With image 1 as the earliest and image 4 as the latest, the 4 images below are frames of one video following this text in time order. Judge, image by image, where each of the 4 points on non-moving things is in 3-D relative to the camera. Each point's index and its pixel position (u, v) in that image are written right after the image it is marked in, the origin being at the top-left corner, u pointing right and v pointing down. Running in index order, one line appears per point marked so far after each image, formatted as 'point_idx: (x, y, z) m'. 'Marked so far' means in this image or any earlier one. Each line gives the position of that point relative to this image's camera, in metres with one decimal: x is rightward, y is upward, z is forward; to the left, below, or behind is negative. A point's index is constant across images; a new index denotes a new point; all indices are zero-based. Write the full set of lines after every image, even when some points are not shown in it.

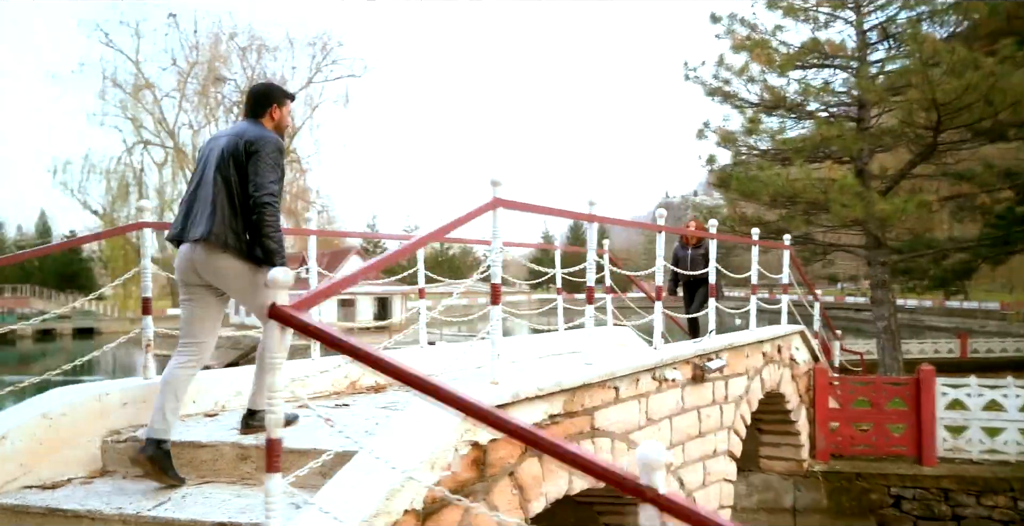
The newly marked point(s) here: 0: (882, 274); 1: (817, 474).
0: (+8.5, -0.2, +16.8) m
1: (+3.9, -2.7, +9.5) m
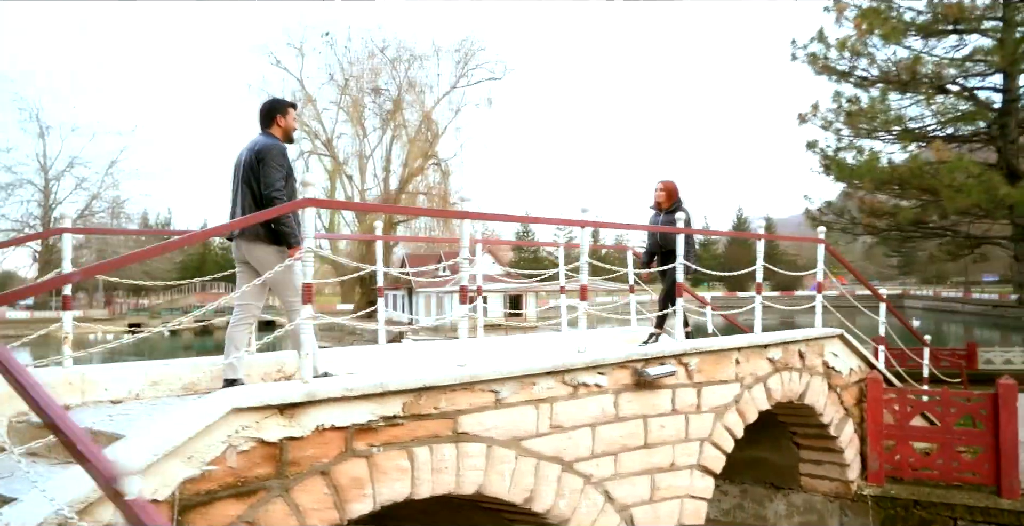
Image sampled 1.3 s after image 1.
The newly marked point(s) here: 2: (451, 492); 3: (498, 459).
0: (+10.2, -0.1, +14.3) m
1: (+4.0, -2.7, +8.3) m
2: (-0.4, -1.5, +4.7) m
3: (-0.1, -1.3, +5.0) m
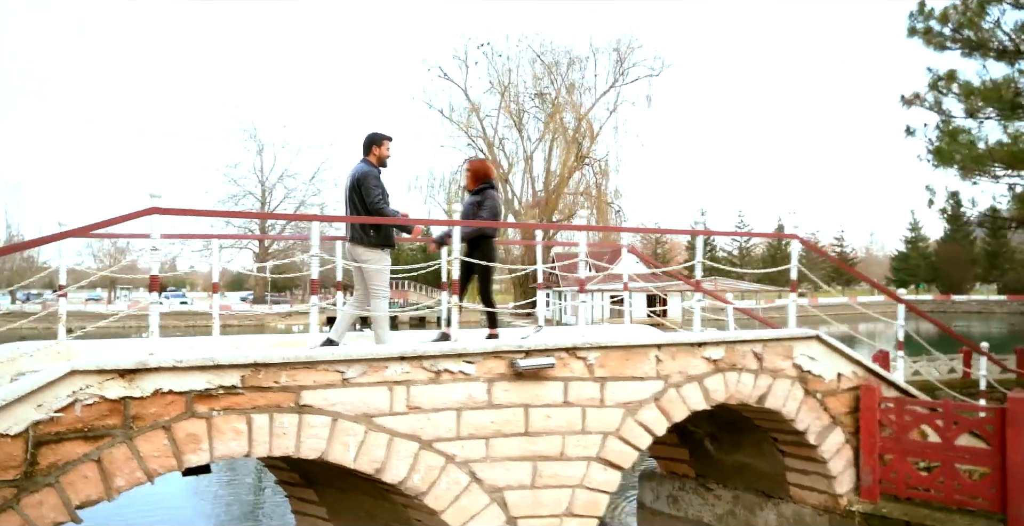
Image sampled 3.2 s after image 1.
0: (+11.2, -0.1, +11.7) m
1: (+3.6, -2.6, +7.7) m
2: (-1.7, -1.4, +5.5) m
3: (-1.3, -1.3, +5.6) m
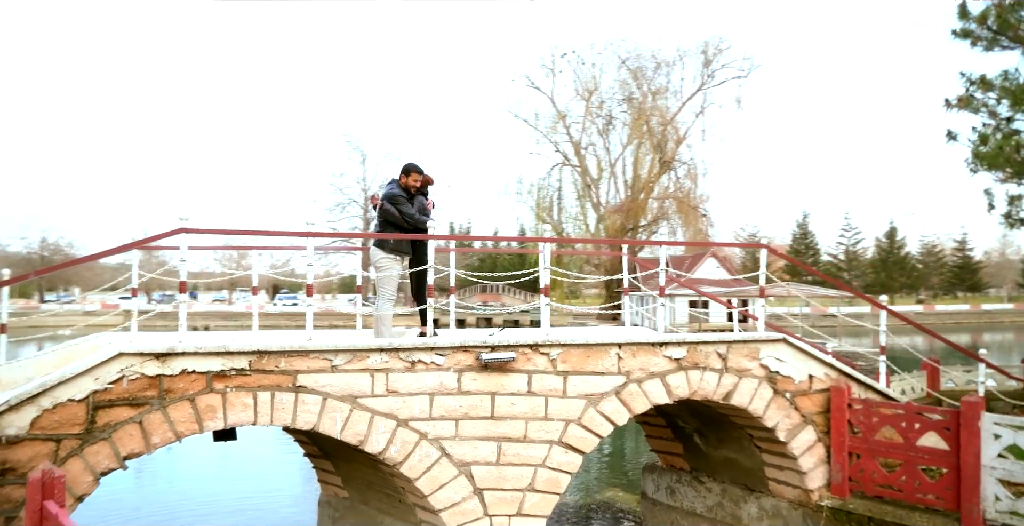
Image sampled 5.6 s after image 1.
0: (+11.6, -0.2, +10.9) m
1: (+3.5, -2.7, +8.2) m
2: (-2.1, -1.5, +6.8) m
3: (-1.7, -1.4, +6.9) m
